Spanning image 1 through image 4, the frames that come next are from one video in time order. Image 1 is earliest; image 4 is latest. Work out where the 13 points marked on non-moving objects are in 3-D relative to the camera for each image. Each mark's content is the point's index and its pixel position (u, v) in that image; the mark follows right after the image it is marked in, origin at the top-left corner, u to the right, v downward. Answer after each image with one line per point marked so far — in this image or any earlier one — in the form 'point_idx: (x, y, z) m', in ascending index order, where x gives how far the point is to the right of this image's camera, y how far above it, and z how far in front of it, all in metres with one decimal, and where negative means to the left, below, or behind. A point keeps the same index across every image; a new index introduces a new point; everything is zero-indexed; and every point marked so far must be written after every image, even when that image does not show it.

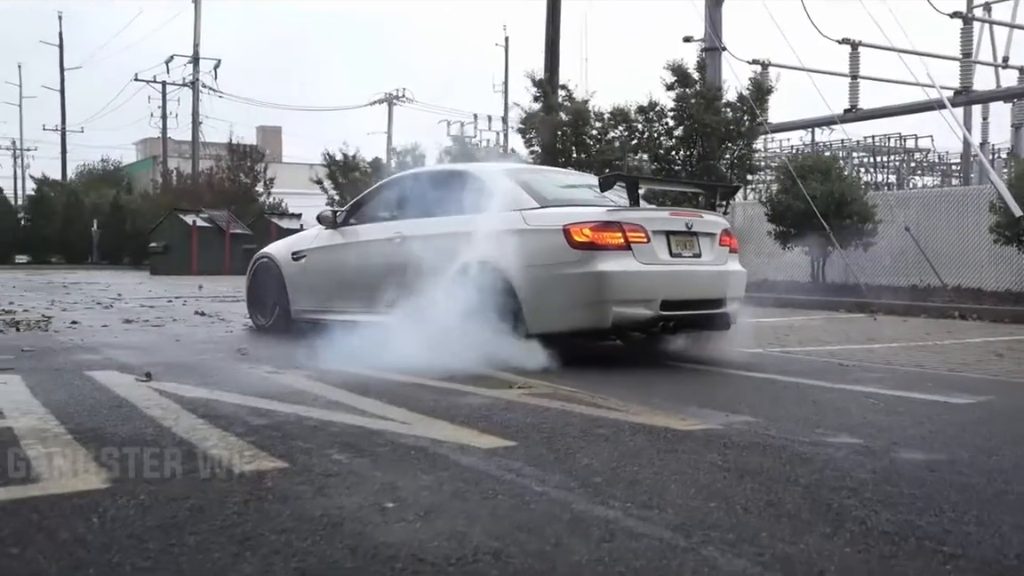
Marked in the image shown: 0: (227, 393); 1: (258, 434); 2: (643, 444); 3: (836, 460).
0: (-1.5, -0.6, +5.0) m
1: (-1.1, -0.6, +3.9) m
2: (+0.5, -0.6, +3.8) m
3: (+1.2, -0.6, +3.5) m
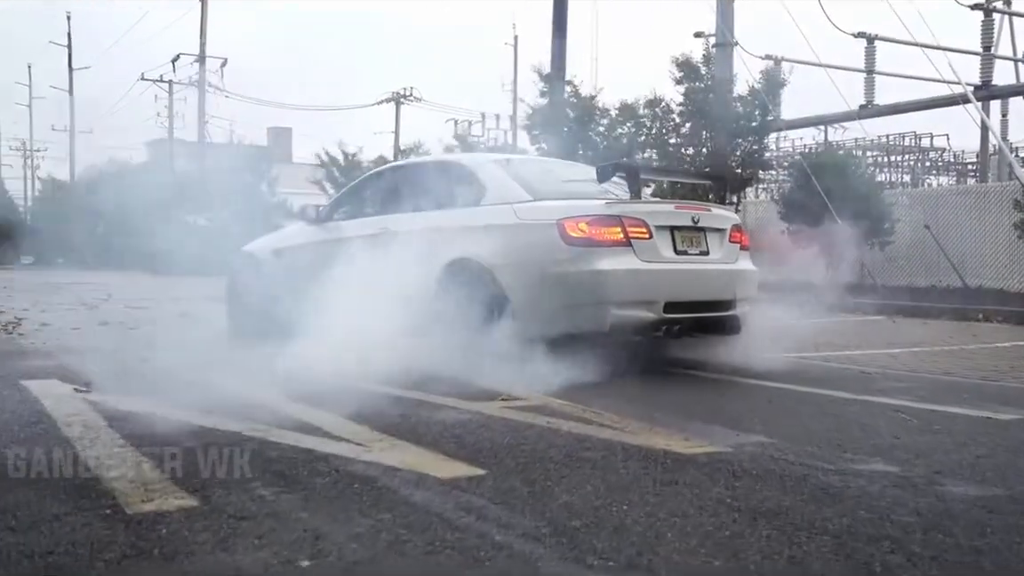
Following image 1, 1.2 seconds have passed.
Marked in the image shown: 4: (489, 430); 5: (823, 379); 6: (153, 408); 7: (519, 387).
0: (-1.6, -0.6, +4.5) m
1: (-1.2, -0.6, +3.3) m
2: (+0.4, -0.6, +3.2) m
3: (+1.1, -0.6, +2.9) m
4: (-0.1, -0.6, +4.0) m
5: (+2.0, -0.6, +6.2) m
6: (-1.7, -0.6, +4.4) m
7: (0.0, -0.6, +5.3) m
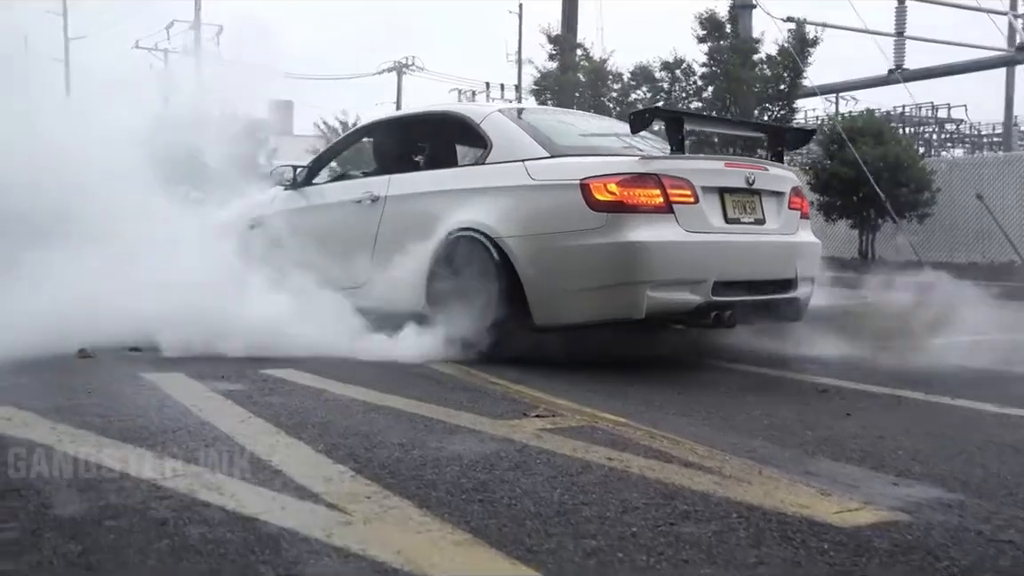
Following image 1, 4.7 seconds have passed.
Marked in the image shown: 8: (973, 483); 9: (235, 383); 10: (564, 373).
0: (-1.5, -0.5, +3.2) m
1: (-1.0, -0.6, +2.1) m
2: (+0.6, -0.6, +1.9) m
3: (+1.2, -0.6, +1.6) m
4: (0.0, -0.5, +2.8) m
5: (+2.2, -0.5, +5.0) m
6: (-1.5, -0.5, +3.1) m
7: (+0.2, -0.5, +4.1) m
8: (+1.3, -0.5, +2.6) m
9: (-1.3, -0.4, +4.4) m
10: (+0.3, -0.5, +5.1) m
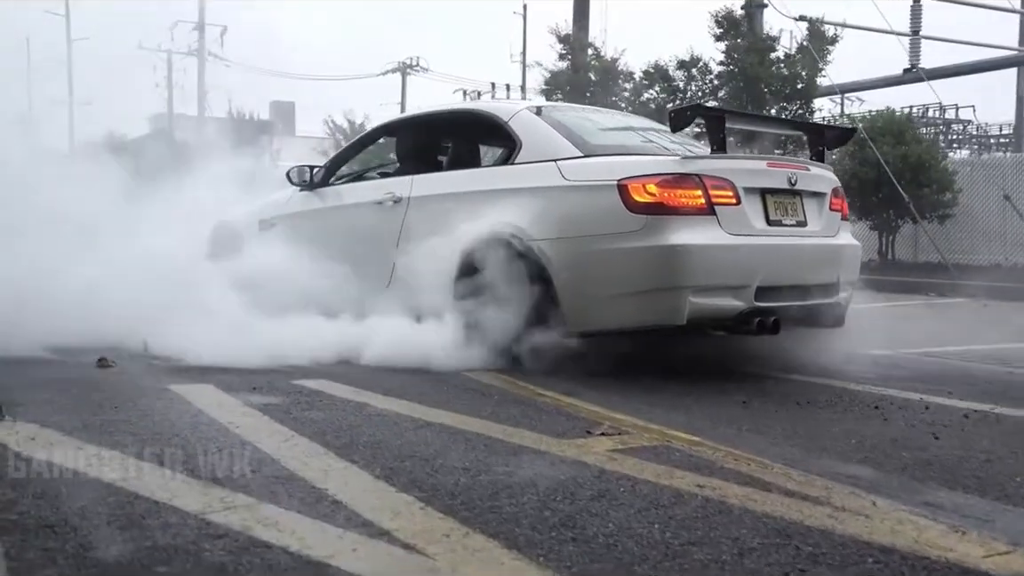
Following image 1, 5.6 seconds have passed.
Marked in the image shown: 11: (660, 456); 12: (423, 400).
0: (-1.3, -0.5, +2.9) m
1: (-0.8, -0.6, +1.8) m
2: (+0.8, -0.6, +1.7) m
3: (+1.5, -0.6, +1.3) m
4: (+0.3, -0.6, +2.5) m
5: (+2.4, -0.5, +4.7) m
6: (-1.3, -0.5, +2.9) m
7: (+0.4, -0.5, +3.8) m
8: (+1.5, -0.6, +2.4) m
9: (-1.1, -0.5, +4.2) m
10: (+0.5, -0.5, +4.9) m
11: (+0.5, -0.5, +3.1) m
12: (-0.4, -0.5, +4.2) m
